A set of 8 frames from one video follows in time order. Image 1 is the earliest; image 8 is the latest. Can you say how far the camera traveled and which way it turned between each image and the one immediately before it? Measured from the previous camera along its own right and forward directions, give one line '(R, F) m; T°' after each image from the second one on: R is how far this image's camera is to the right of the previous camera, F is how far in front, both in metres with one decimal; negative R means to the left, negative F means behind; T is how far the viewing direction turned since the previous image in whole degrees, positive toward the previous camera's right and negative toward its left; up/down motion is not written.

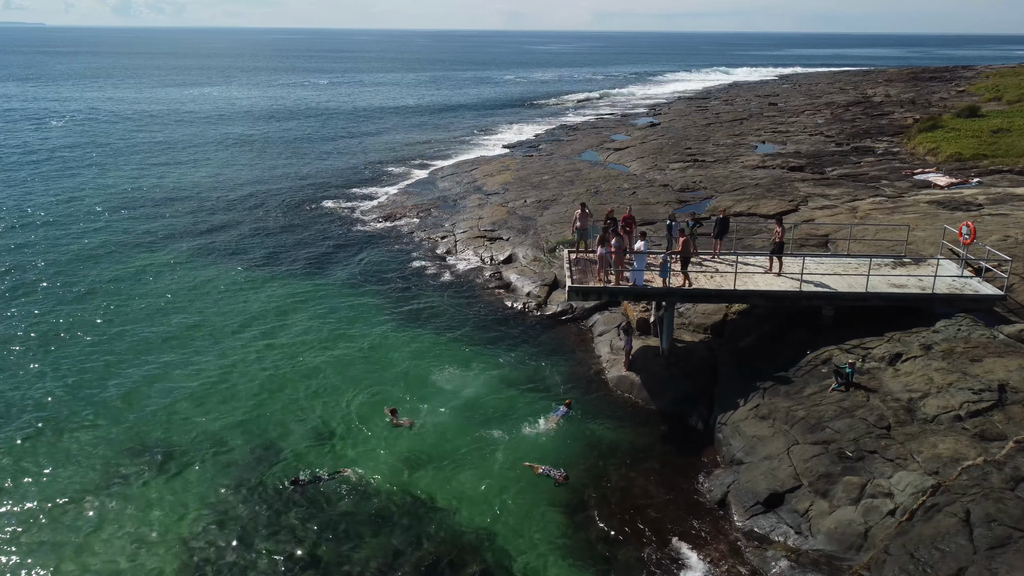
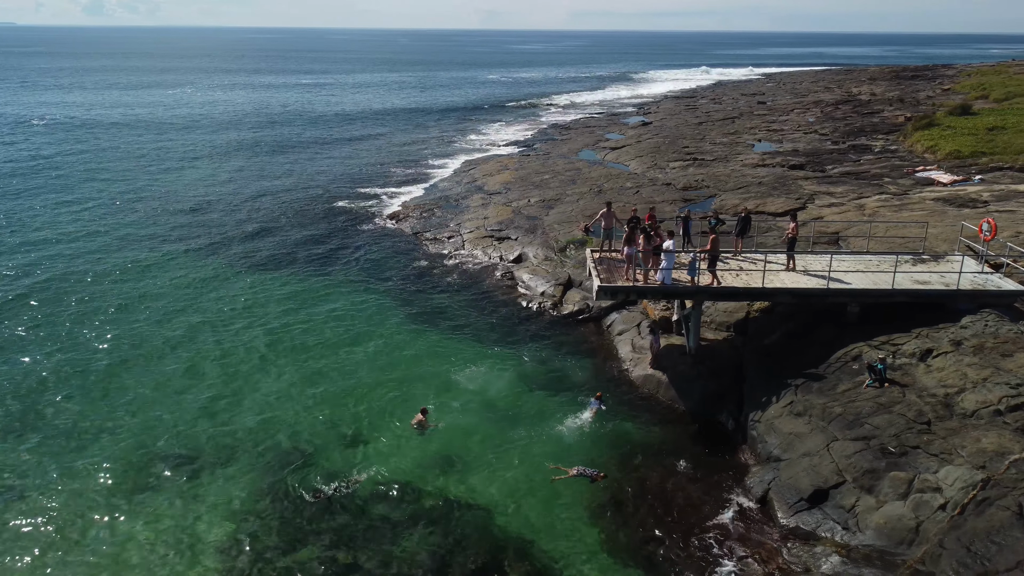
(-1.3, 0.0) m; +1°
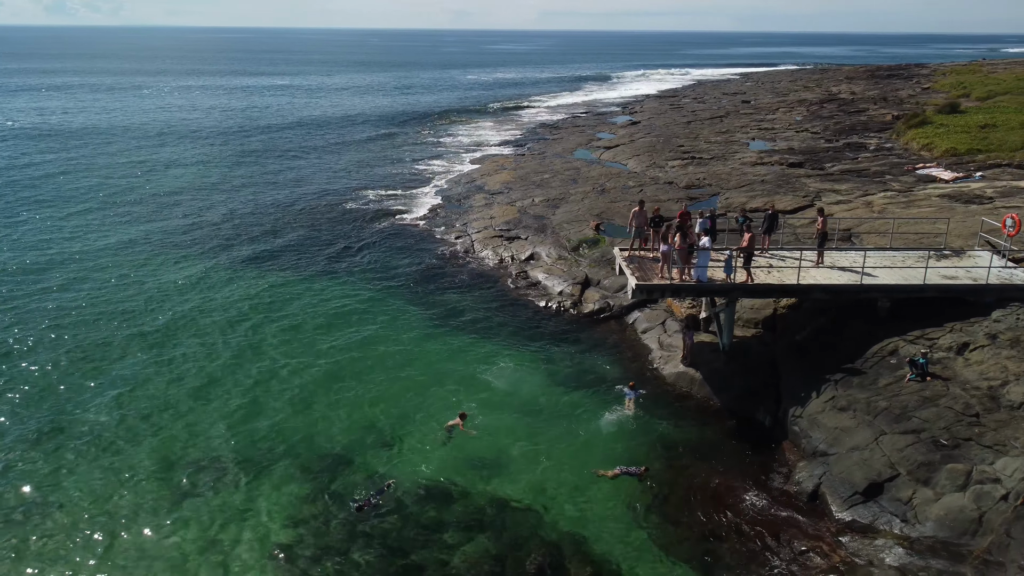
(-1.7, 0.0) m; +1°
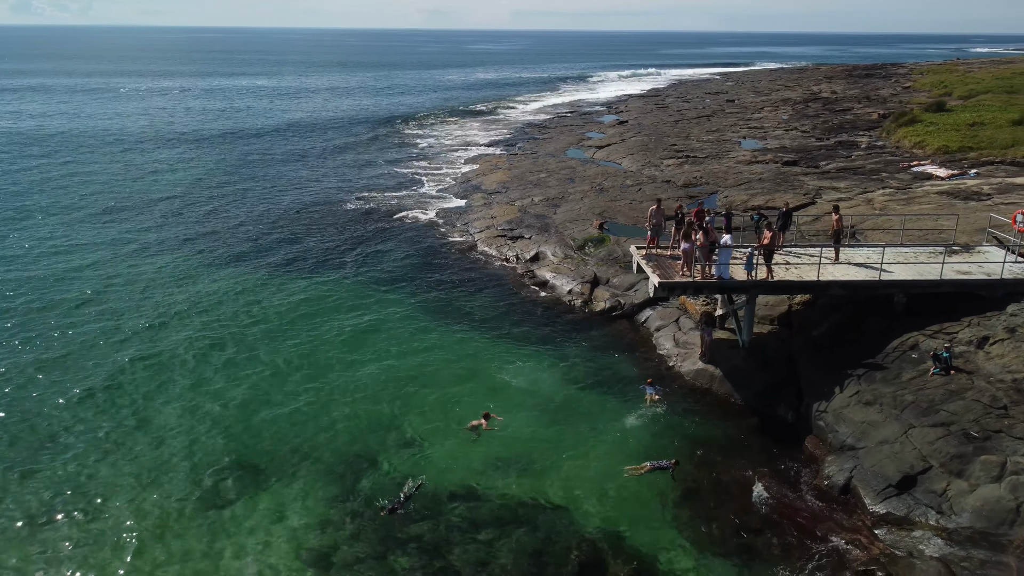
(-1.2, 0.0) m; +1°
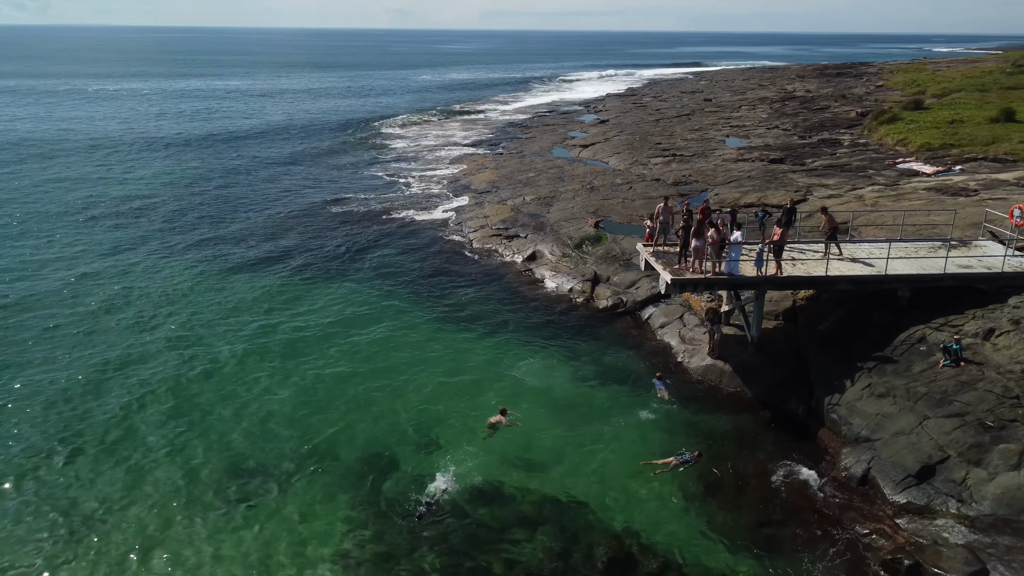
(-1.1, 0.0) m; +2°
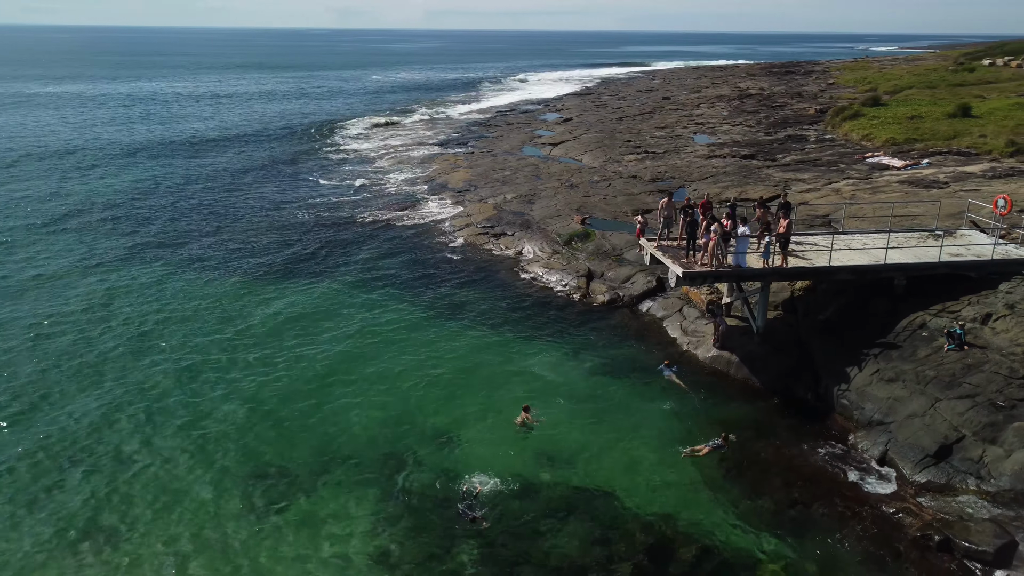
(-1.7, 0.0) m; +3°
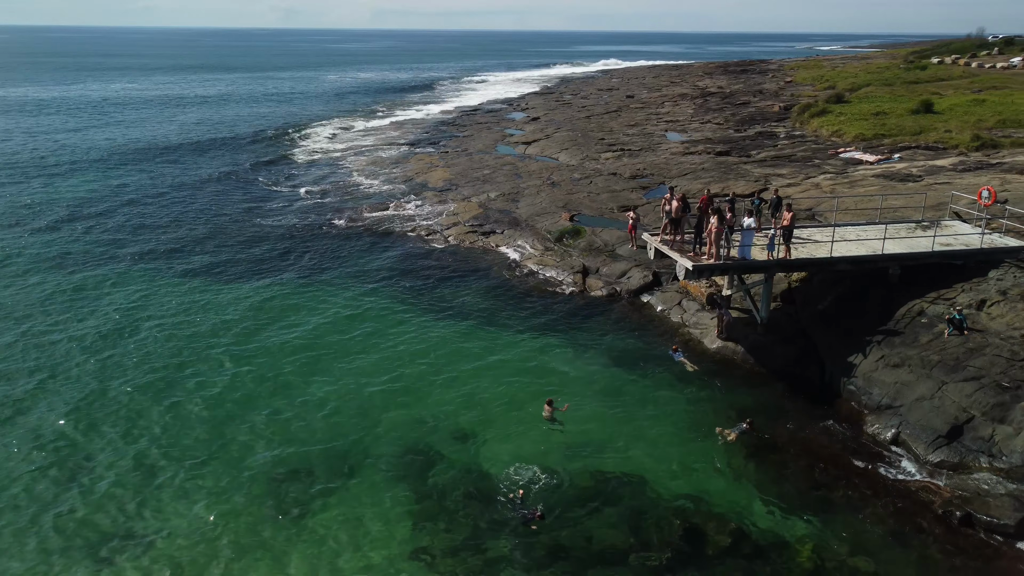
(-1.6, -0.1) m; +3°
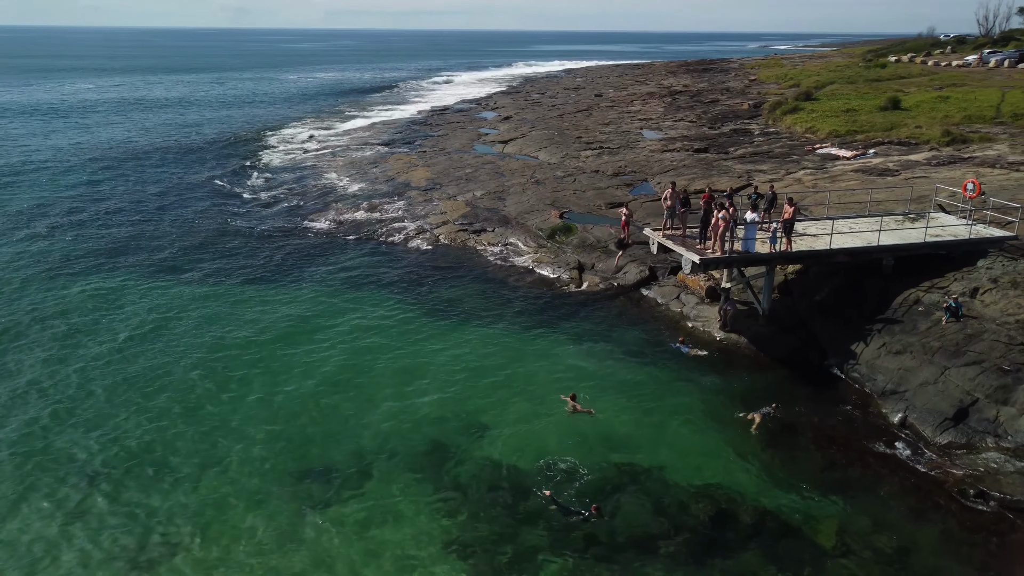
(-1.4, -0.2) m; +3°
